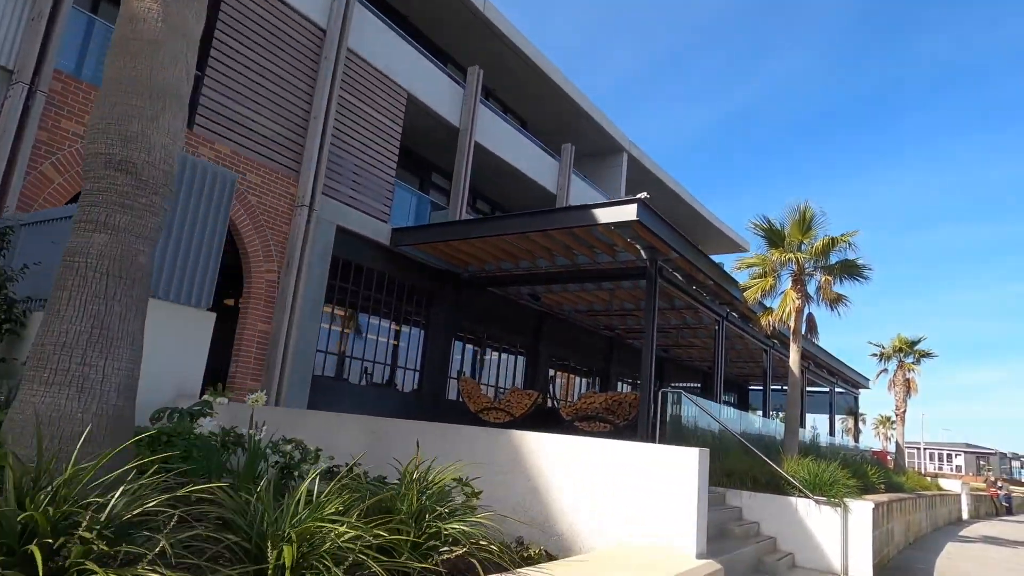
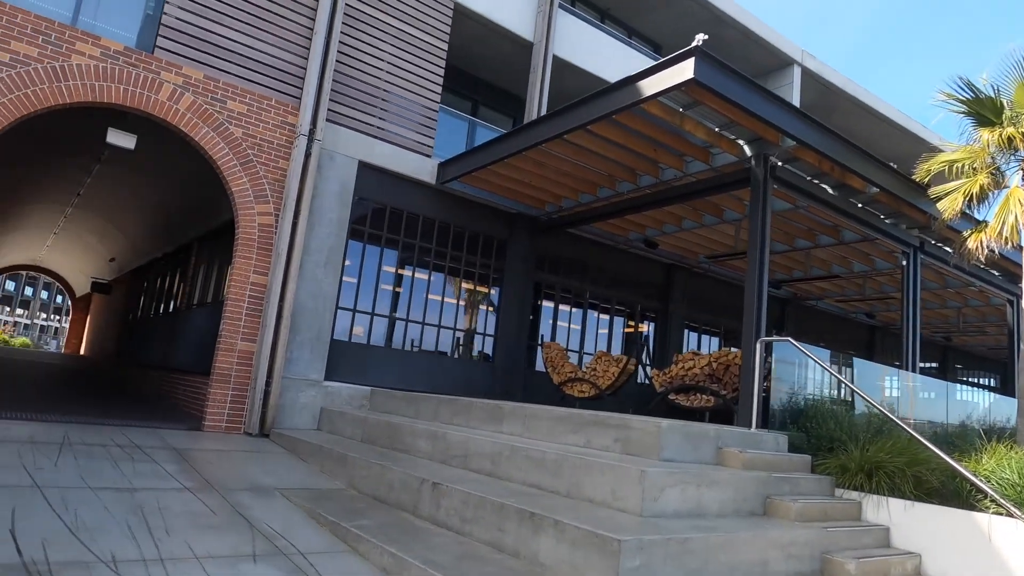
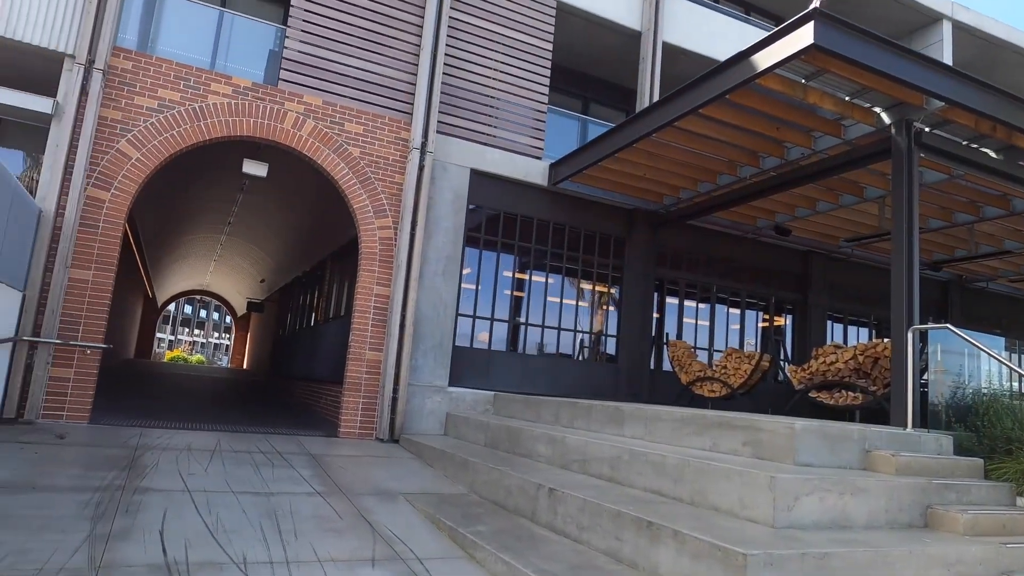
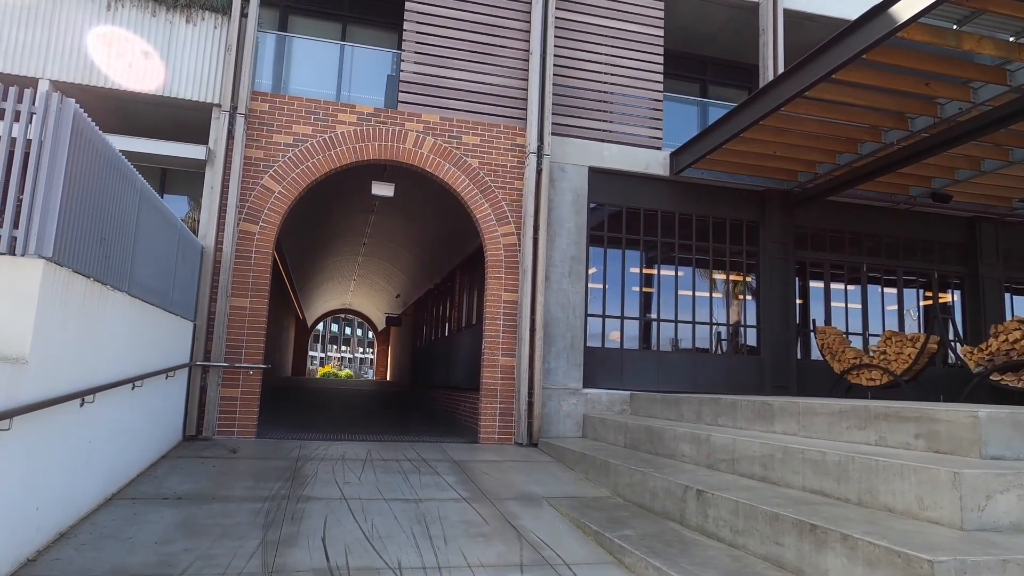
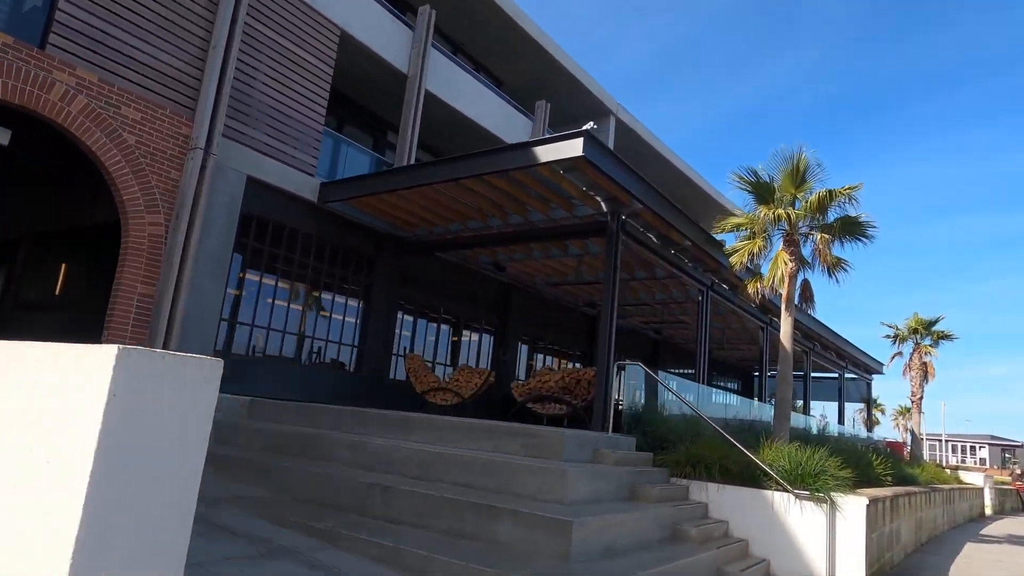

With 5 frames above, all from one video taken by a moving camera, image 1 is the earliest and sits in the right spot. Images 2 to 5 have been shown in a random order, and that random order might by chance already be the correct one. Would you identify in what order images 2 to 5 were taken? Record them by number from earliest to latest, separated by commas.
5, 2, 3, 4
